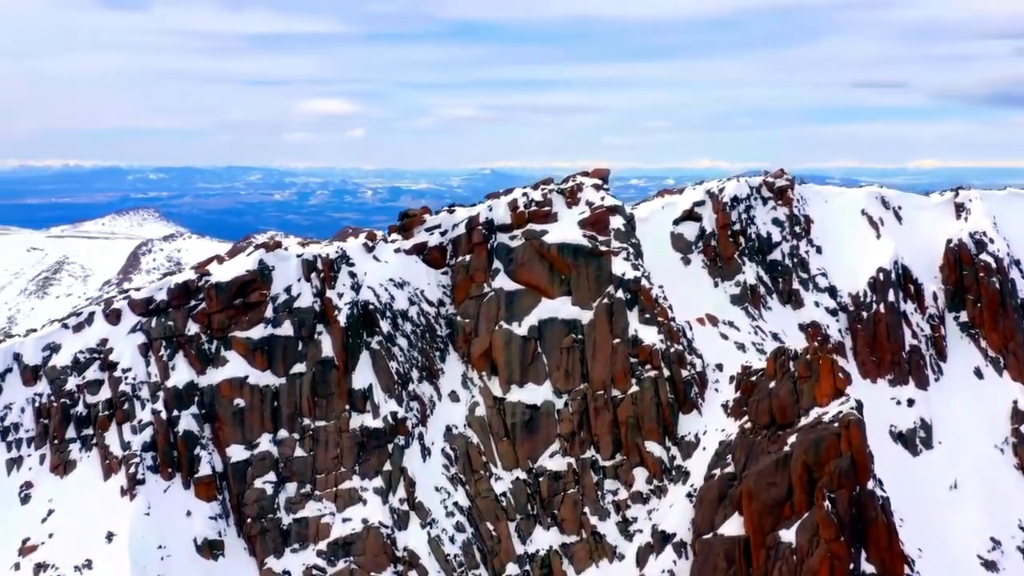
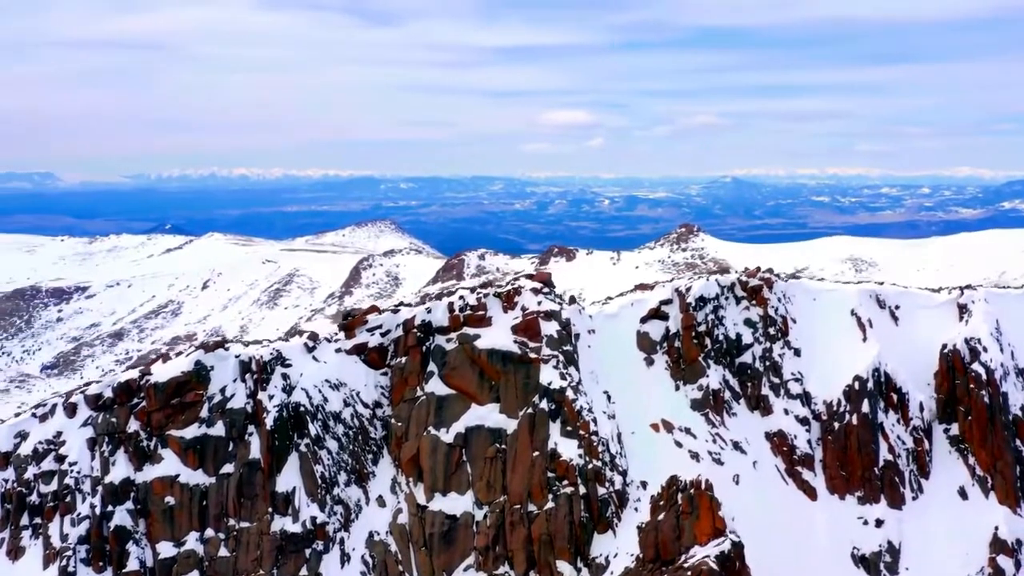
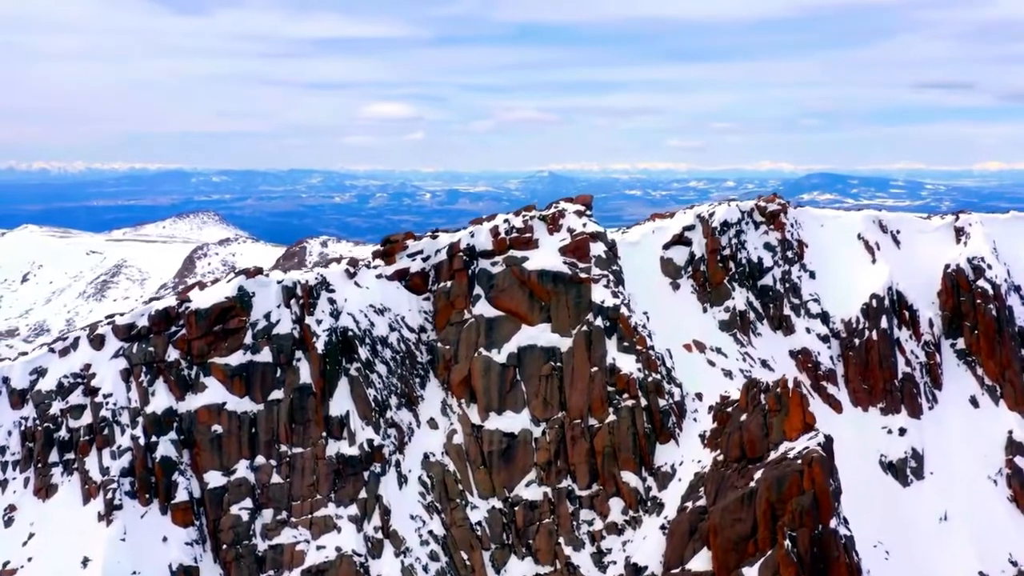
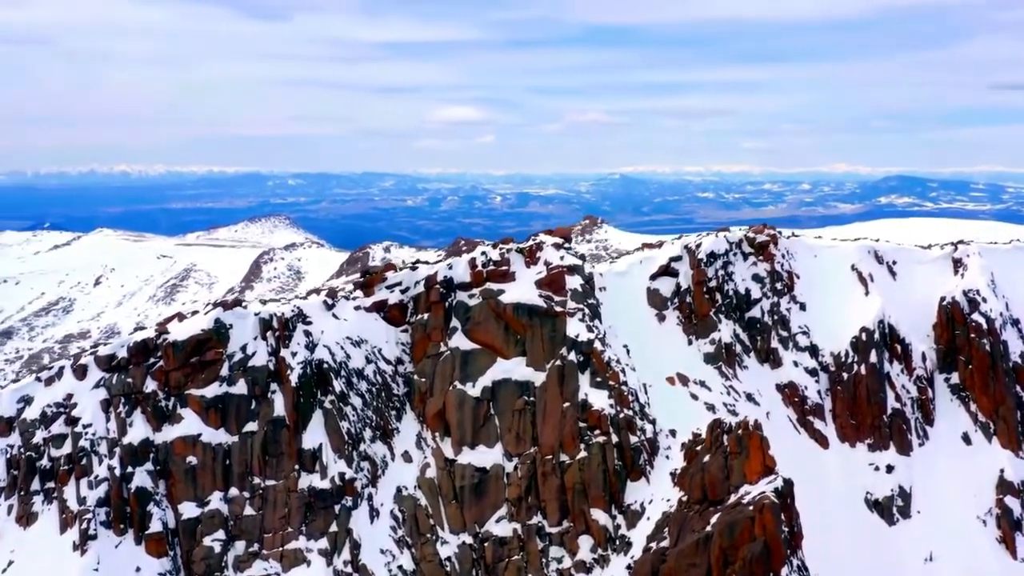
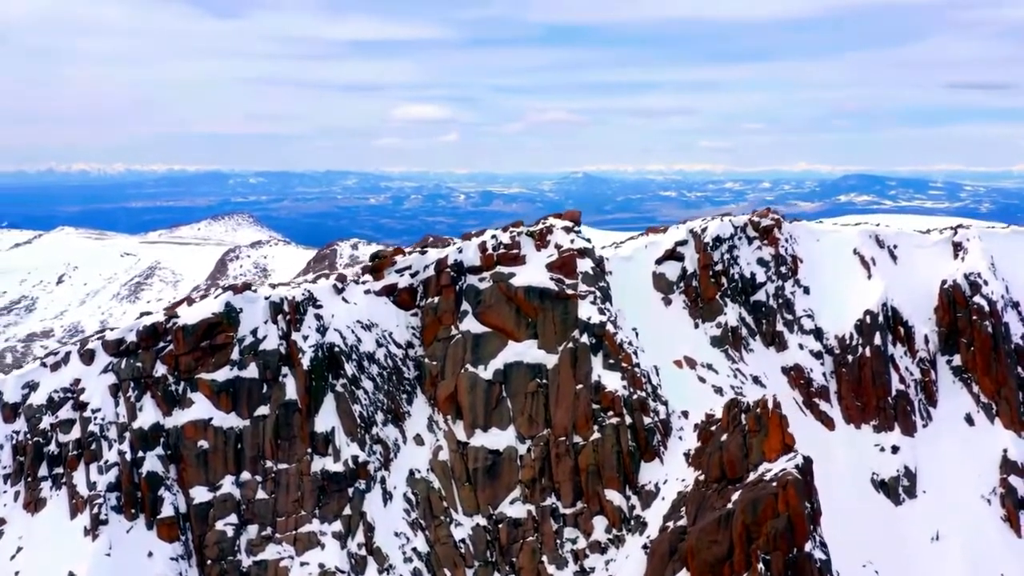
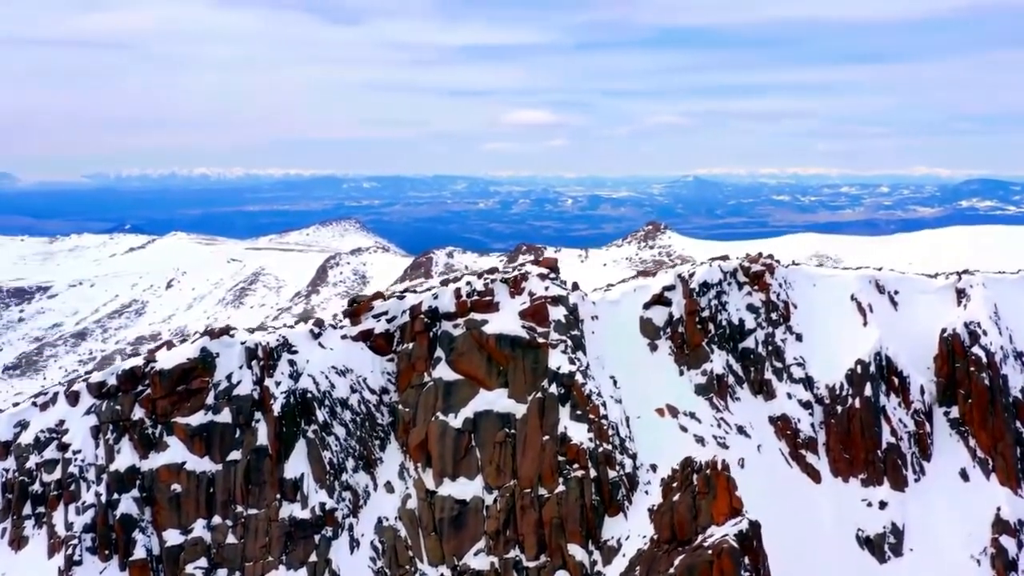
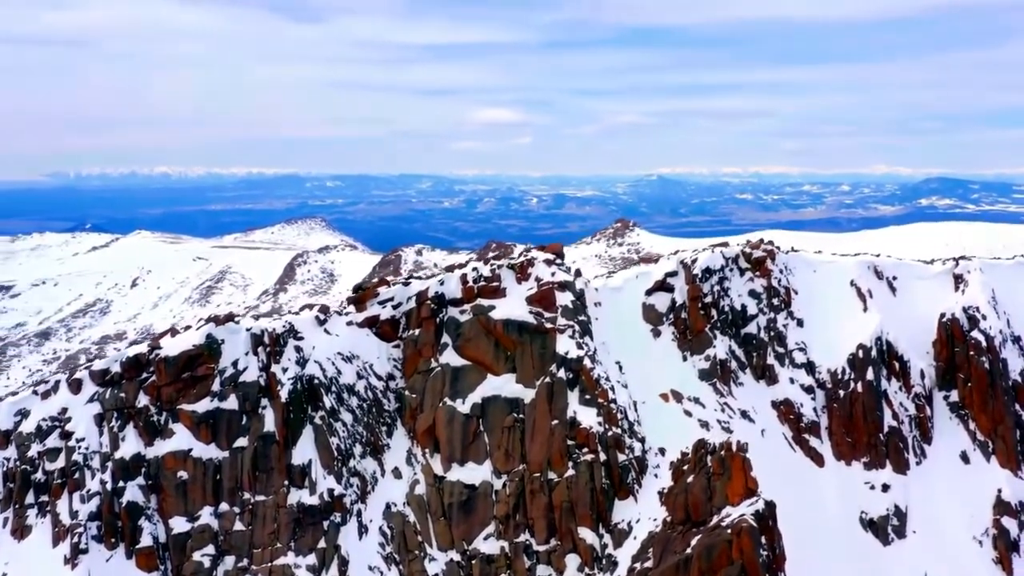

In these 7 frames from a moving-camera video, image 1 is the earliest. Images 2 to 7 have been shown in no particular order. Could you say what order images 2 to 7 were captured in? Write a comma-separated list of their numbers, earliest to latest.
3, 5, 4, 7, 6, 2
